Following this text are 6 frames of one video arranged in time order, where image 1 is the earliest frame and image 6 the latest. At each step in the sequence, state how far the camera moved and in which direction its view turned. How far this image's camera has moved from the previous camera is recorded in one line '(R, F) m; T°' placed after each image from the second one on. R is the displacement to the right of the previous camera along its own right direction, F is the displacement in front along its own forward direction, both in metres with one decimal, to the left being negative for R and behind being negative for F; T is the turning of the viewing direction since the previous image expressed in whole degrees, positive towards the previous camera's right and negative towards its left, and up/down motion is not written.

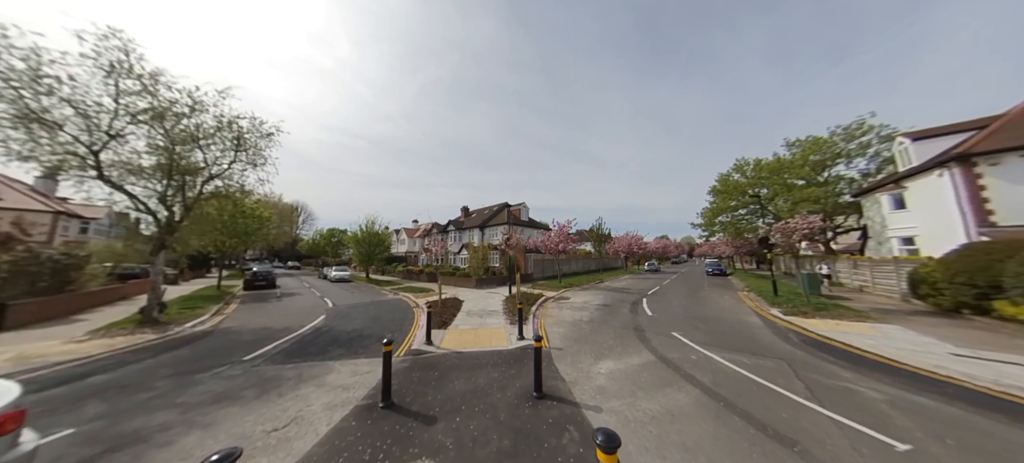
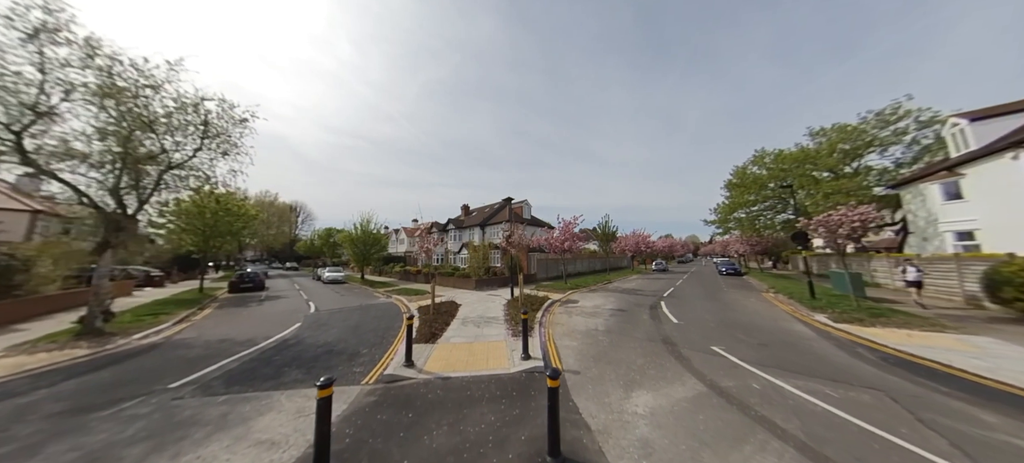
(0.0, +1.5) m; 0°
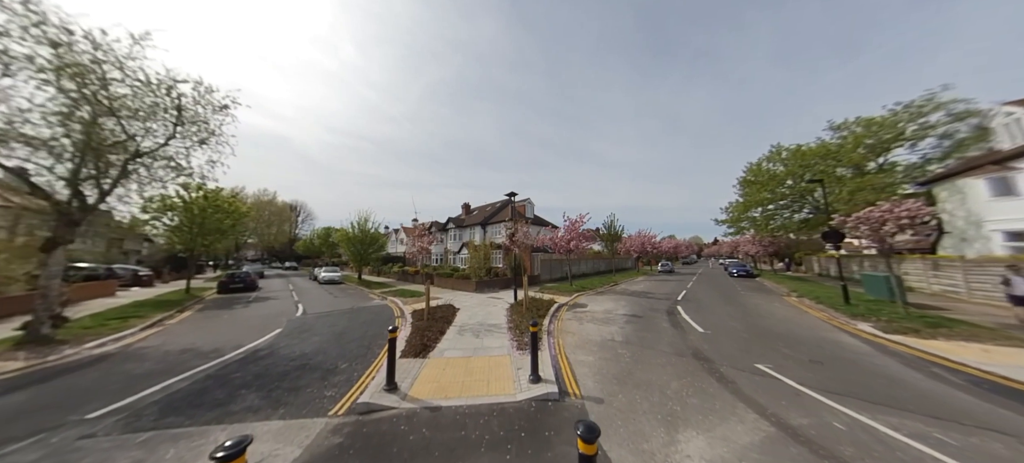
(-0.1, +1.1) m; 0°
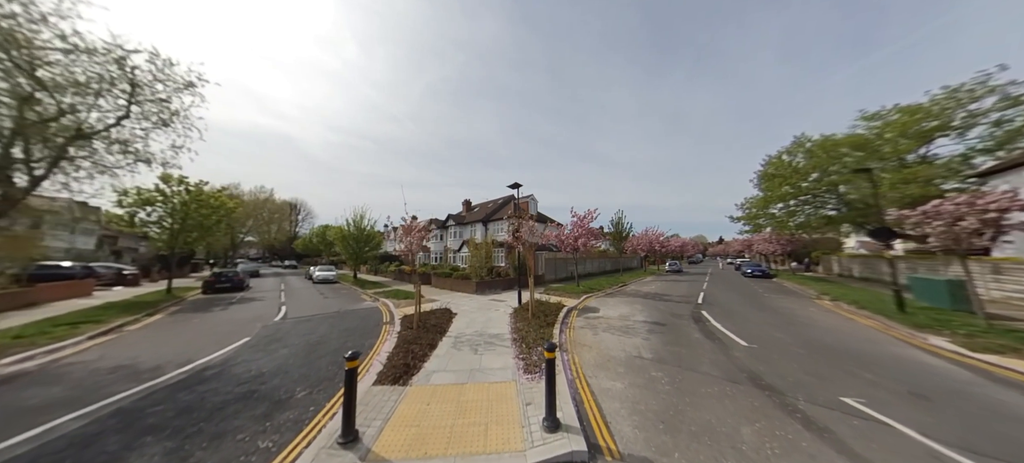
(-0.1, +1.4) m; 0°
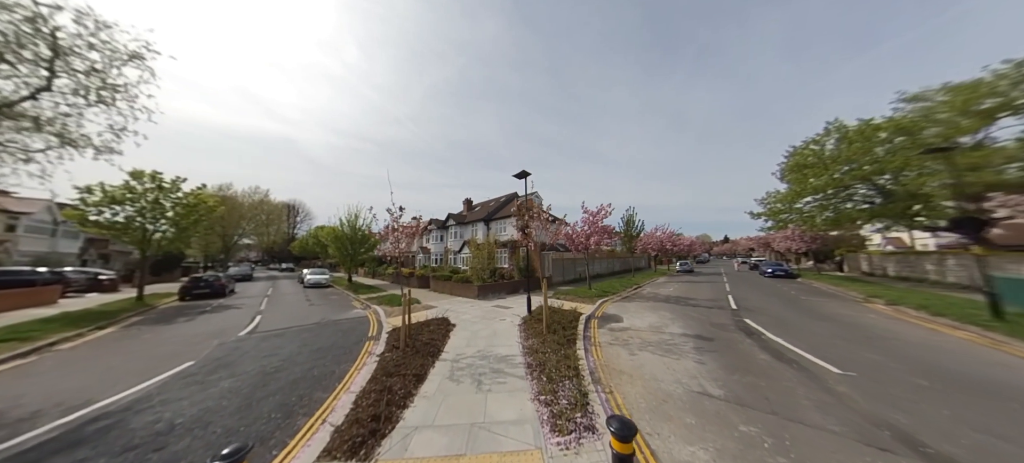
(-0.2, +1.7) m; 0°
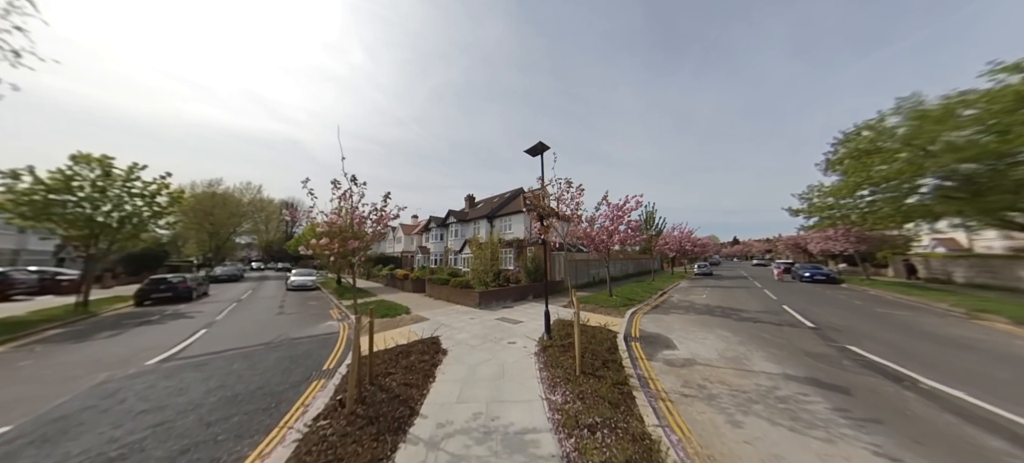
(-0.3, +2.6) m; -1°
